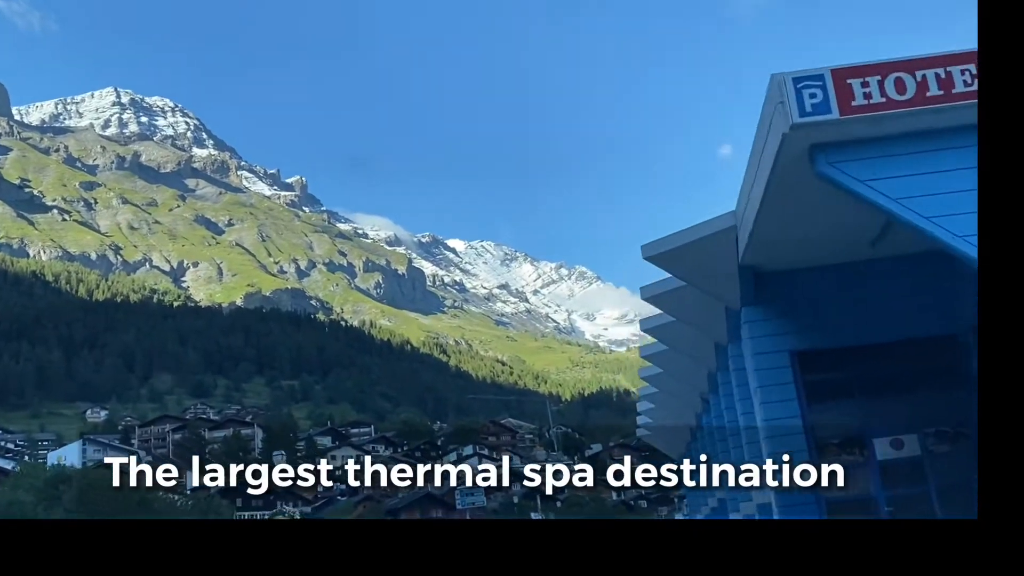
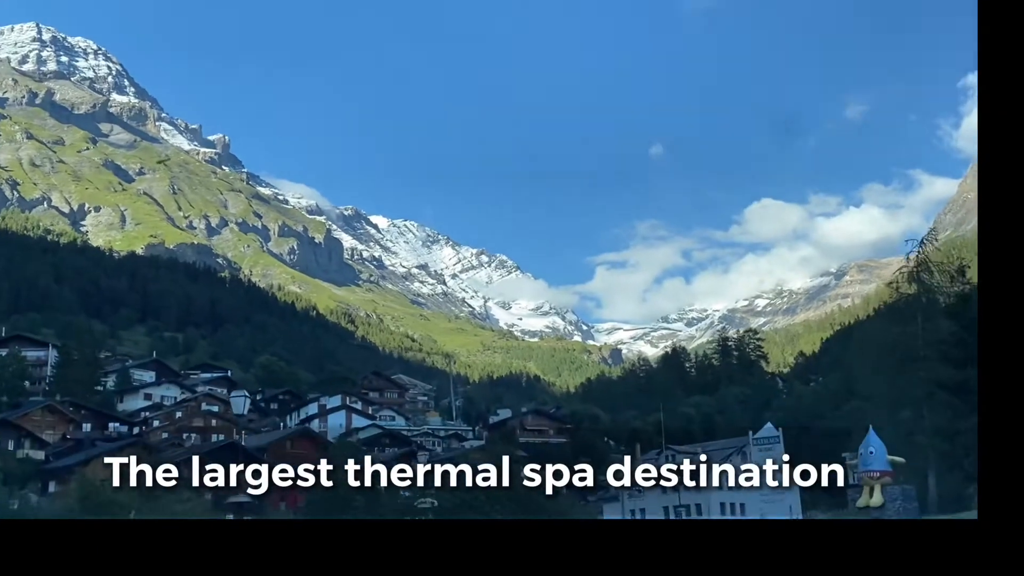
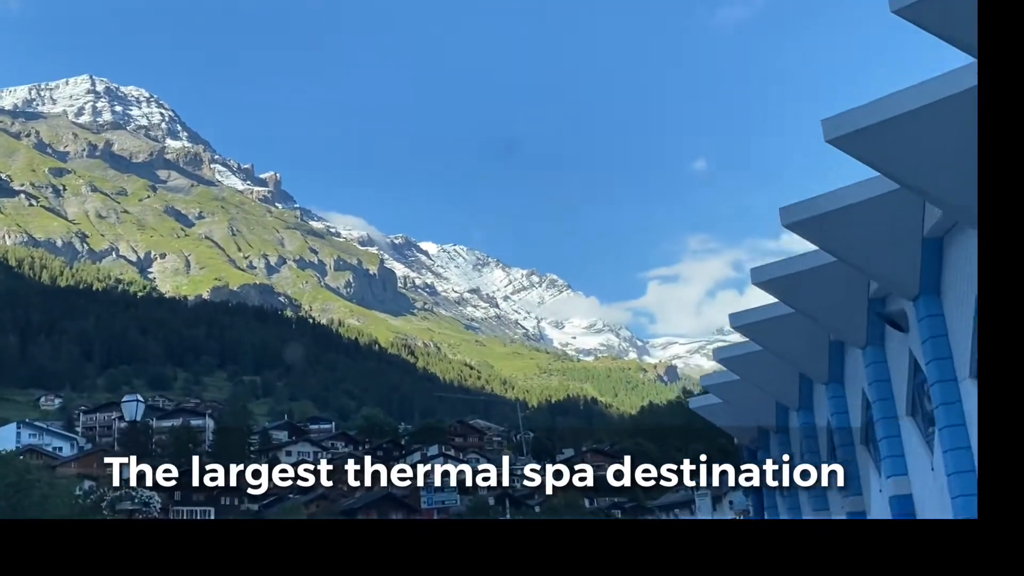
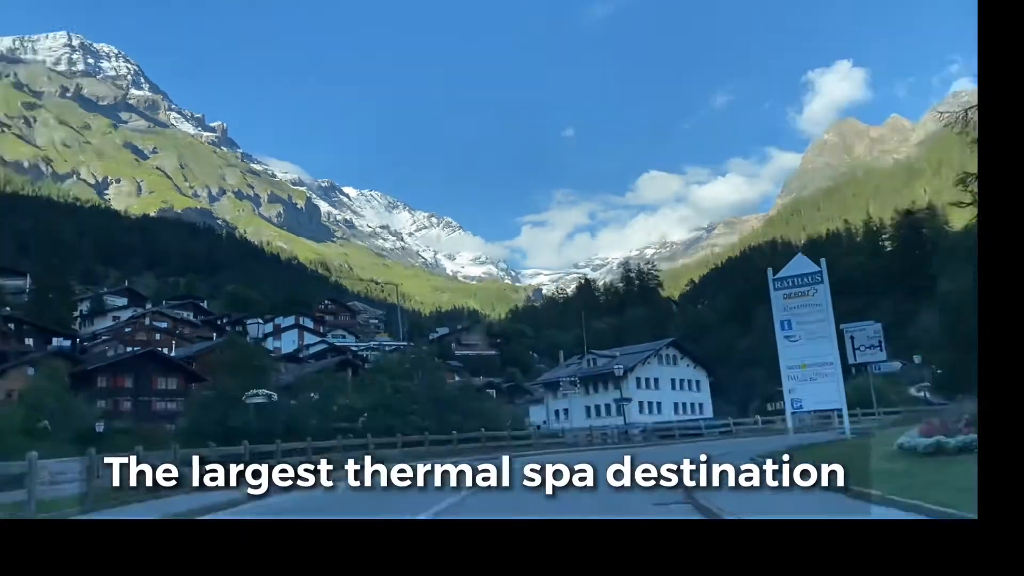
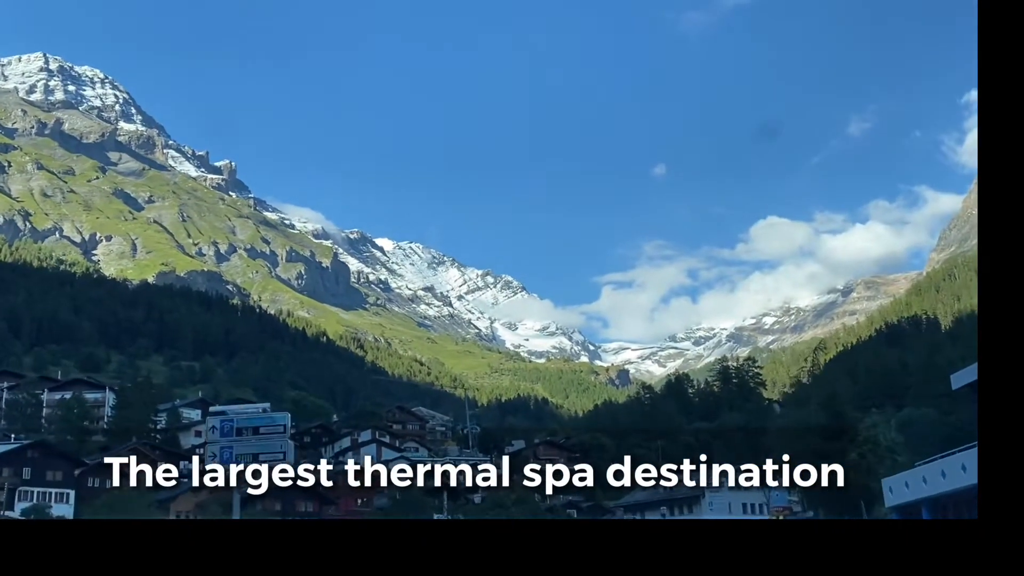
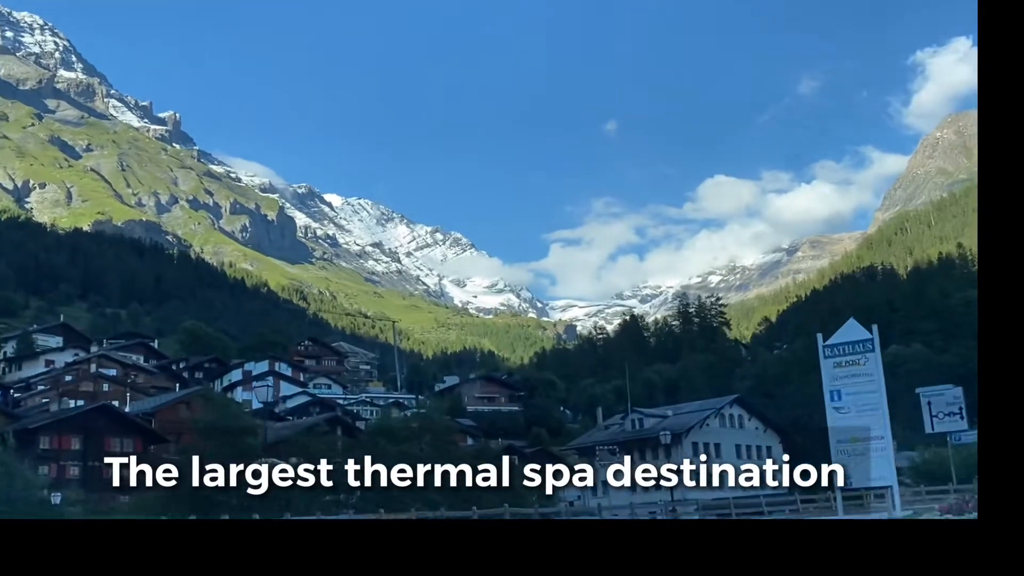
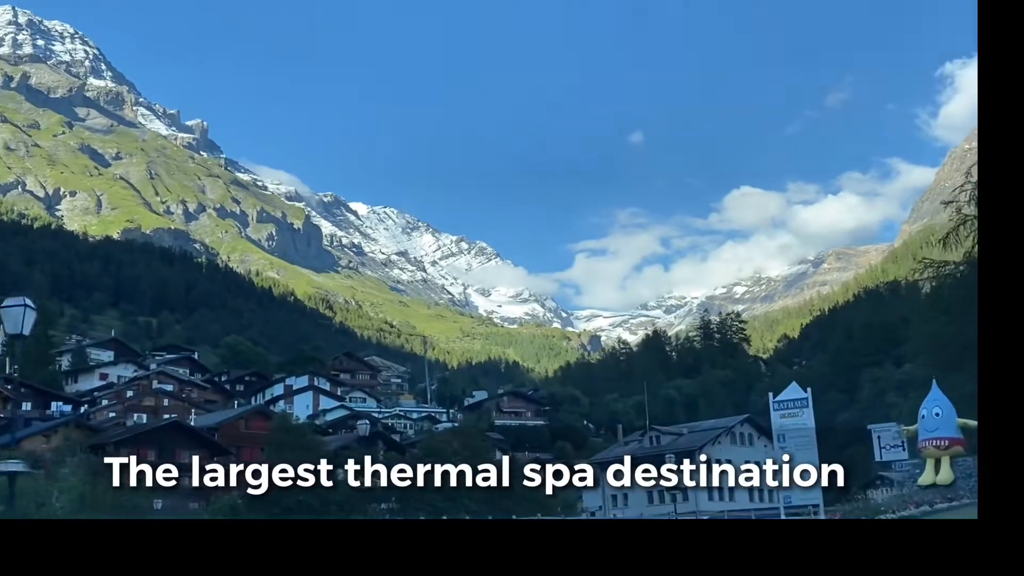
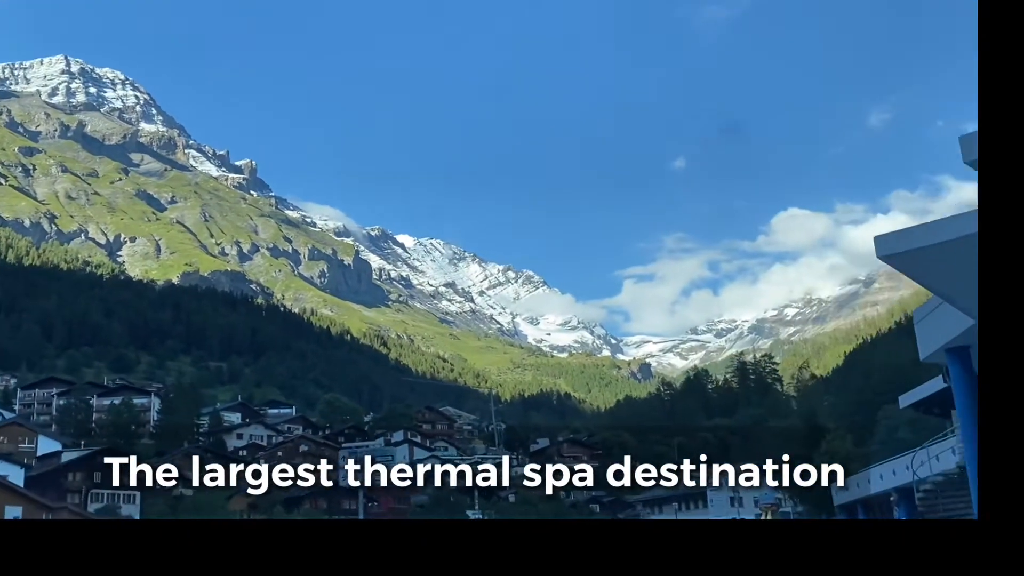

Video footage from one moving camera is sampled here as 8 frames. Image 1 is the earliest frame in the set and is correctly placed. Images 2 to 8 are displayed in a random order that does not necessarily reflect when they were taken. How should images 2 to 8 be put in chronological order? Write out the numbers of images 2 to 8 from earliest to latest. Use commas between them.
3, 8, 5, 2, 7, 6, 4
